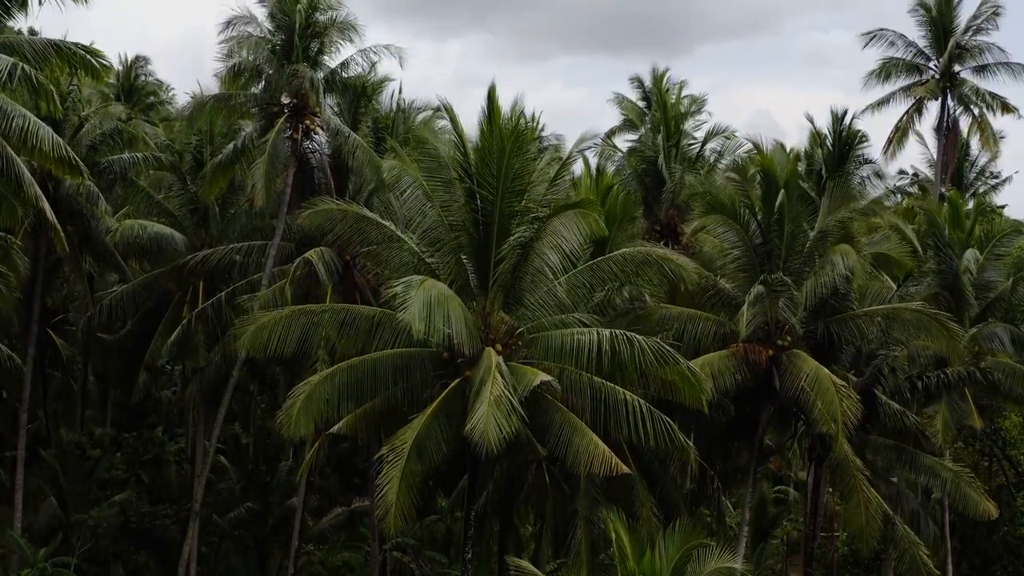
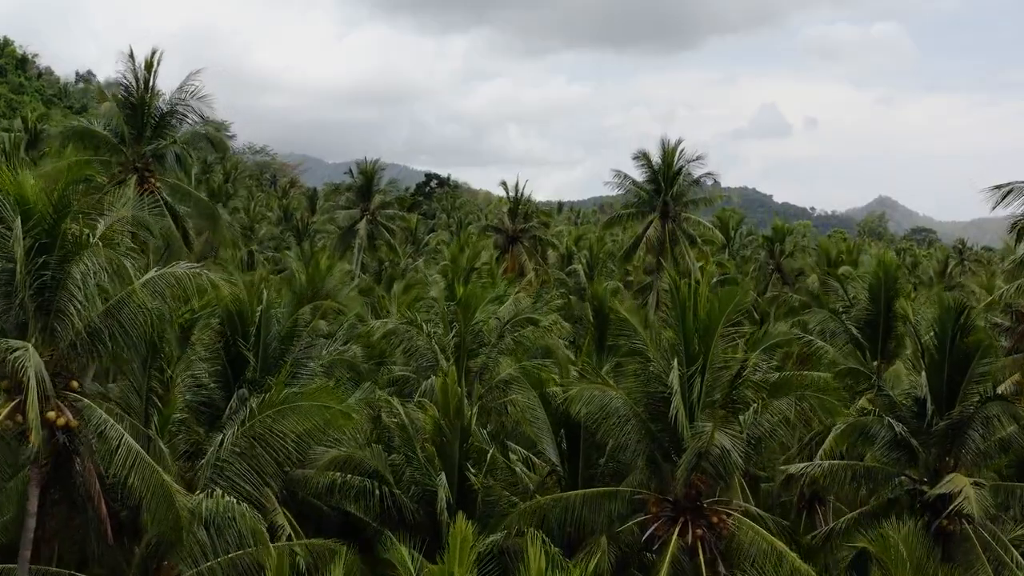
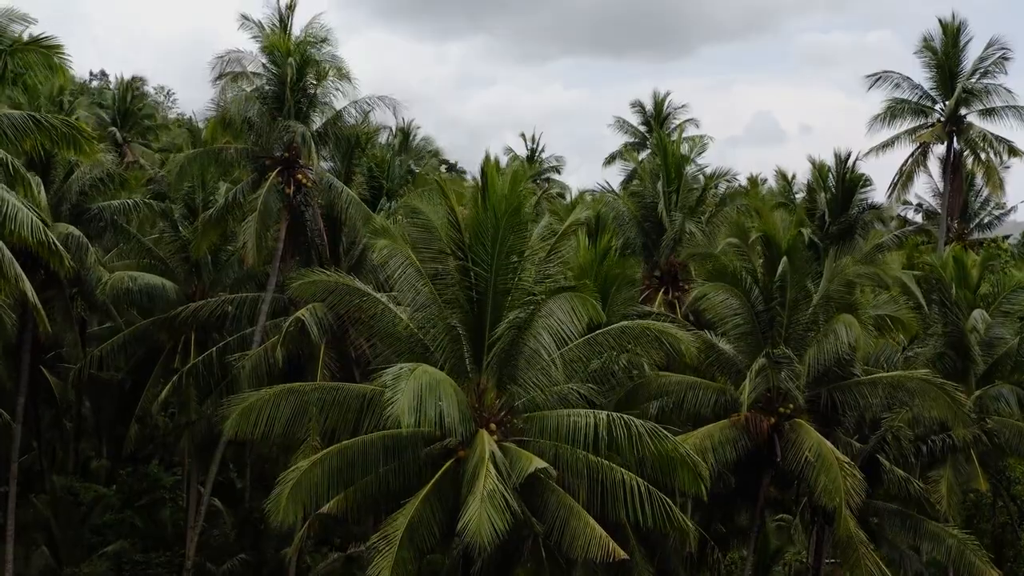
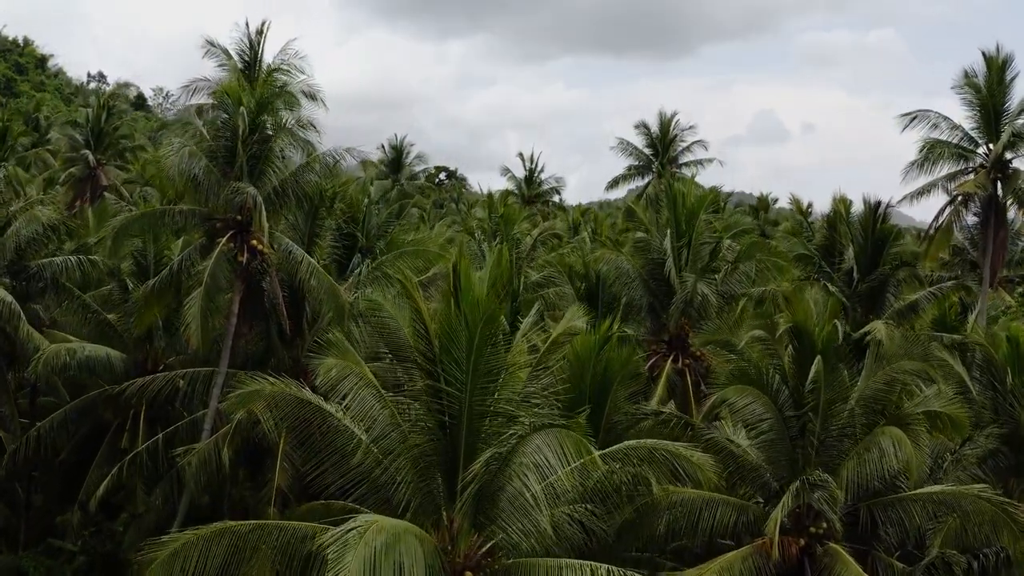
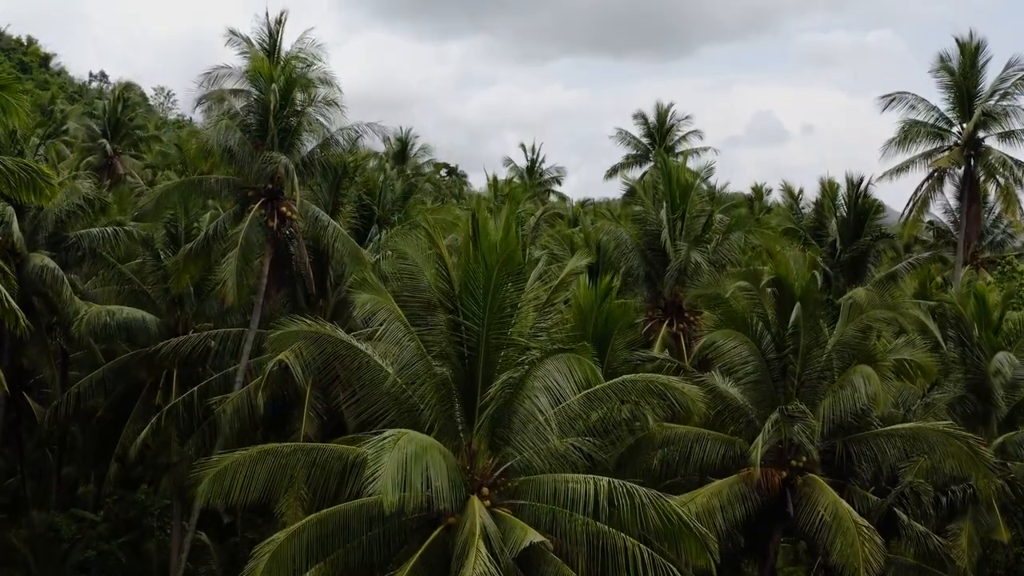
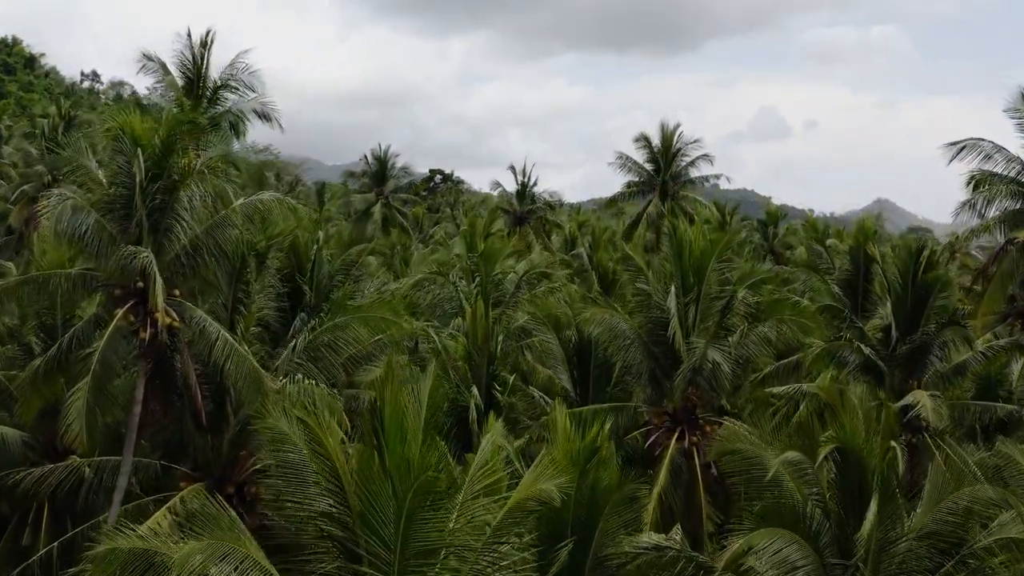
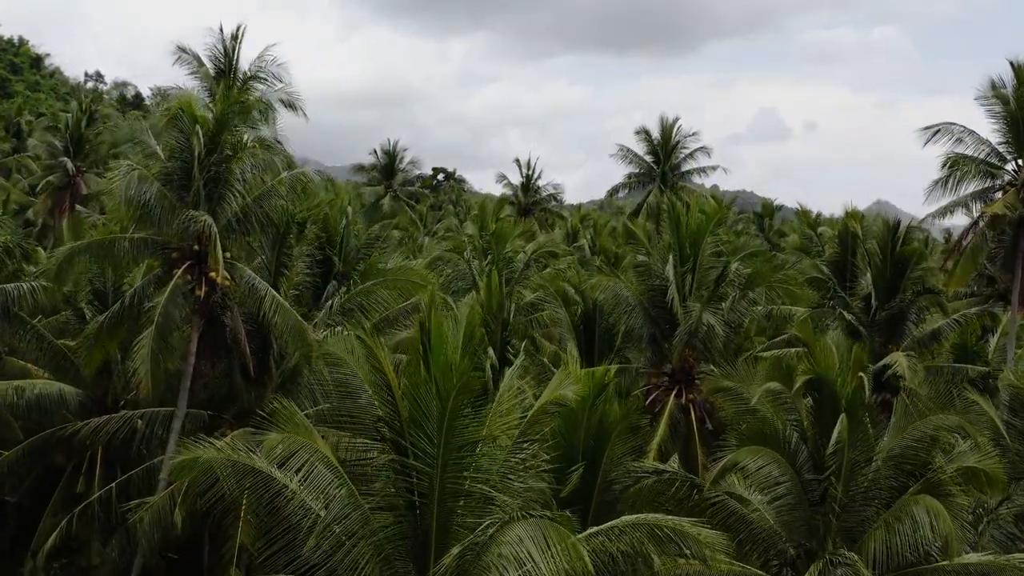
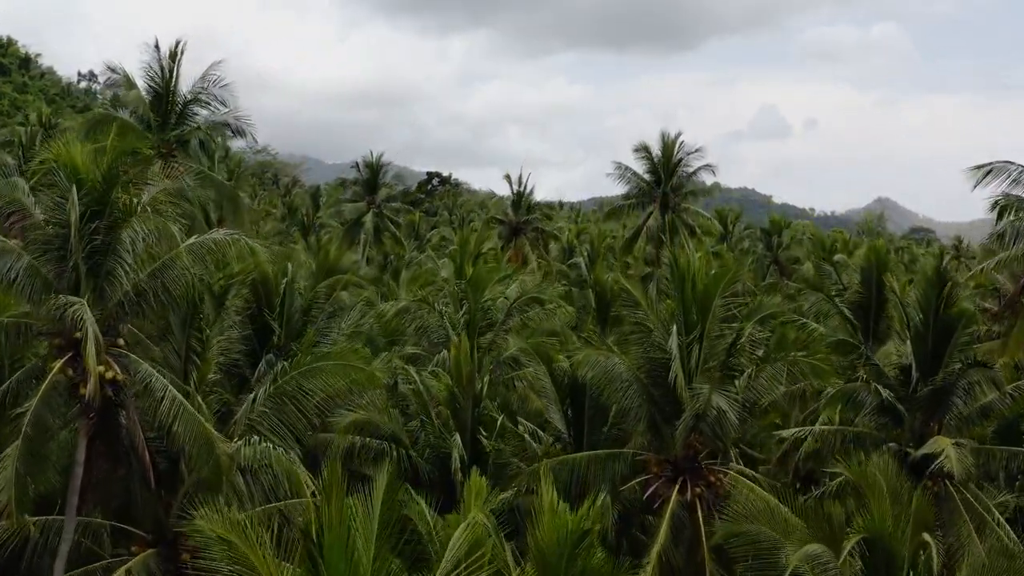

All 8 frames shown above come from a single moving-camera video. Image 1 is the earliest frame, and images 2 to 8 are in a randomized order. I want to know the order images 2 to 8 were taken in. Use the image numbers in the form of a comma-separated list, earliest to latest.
3, 5, 4, 7, 6, 8, 2
